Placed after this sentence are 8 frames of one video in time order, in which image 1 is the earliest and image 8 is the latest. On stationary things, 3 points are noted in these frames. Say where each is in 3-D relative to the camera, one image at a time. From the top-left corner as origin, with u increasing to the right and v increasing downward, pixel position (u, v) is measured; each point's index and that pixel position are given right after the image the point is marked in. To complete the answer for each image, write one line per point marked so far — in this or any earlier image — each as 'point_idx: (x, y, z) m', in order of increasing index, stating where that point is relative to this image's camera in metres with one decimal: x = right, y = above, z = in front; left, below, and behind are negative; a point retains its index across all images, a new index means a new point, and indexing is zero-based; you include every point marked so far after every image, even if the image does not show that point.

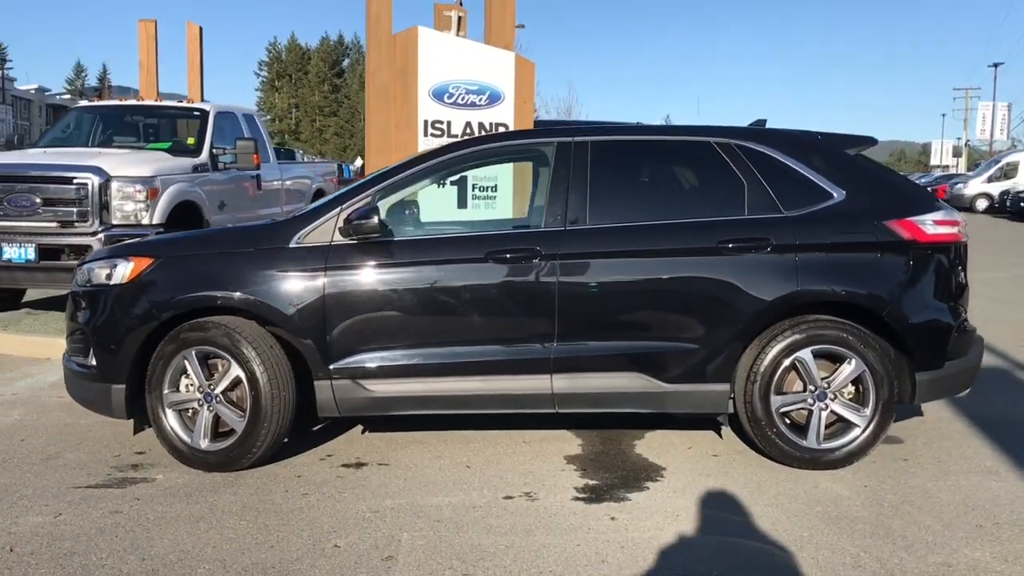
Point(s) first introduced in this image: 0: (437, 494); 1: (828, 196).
0: (-0.3, -0.9, +4.3) m
1: (+1.5, +0.4, +4.8) m
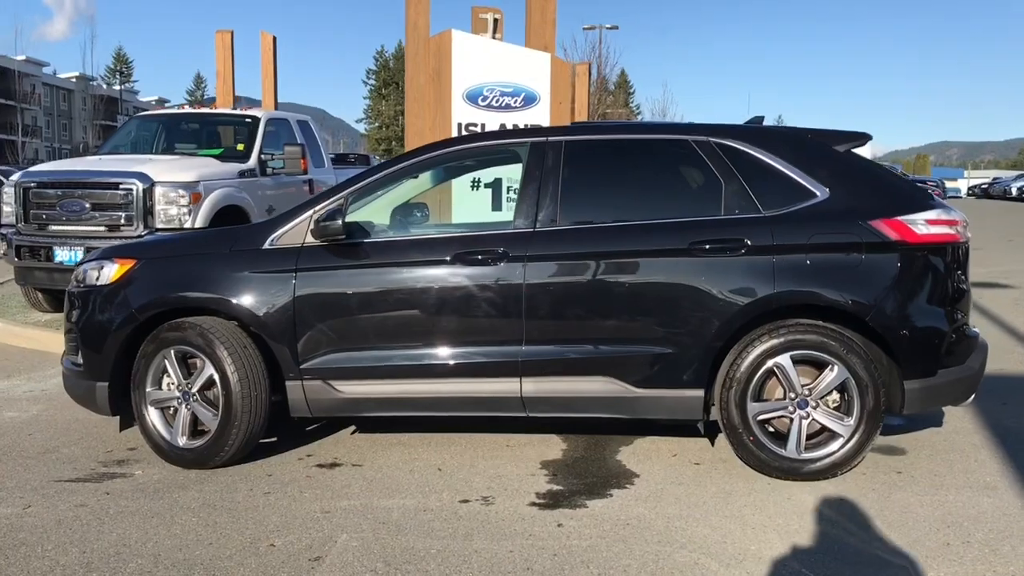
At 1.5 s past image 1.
0: (-0.5, -0.9, +4.3) m
1: (+1.4, +0.4, +4.6) m
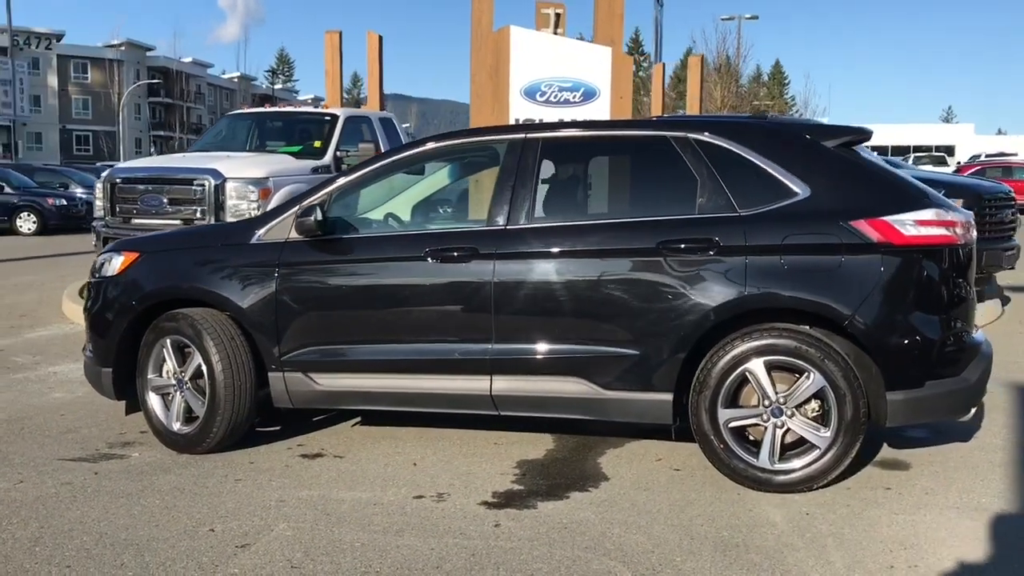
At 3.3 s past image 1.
0: (-0.7, -0.9, +4.4) m
1: (+1.2, +0.4, +4.4) m
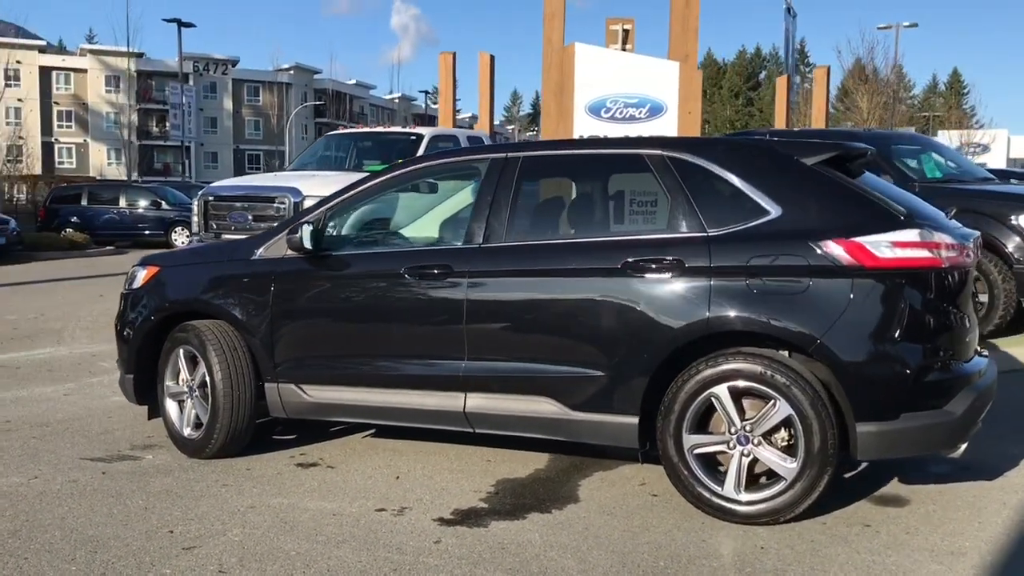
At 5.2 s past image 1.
0: (-0.9, -1.0, +4.5) m
1: (+1.1, +0.3, +4.2) m
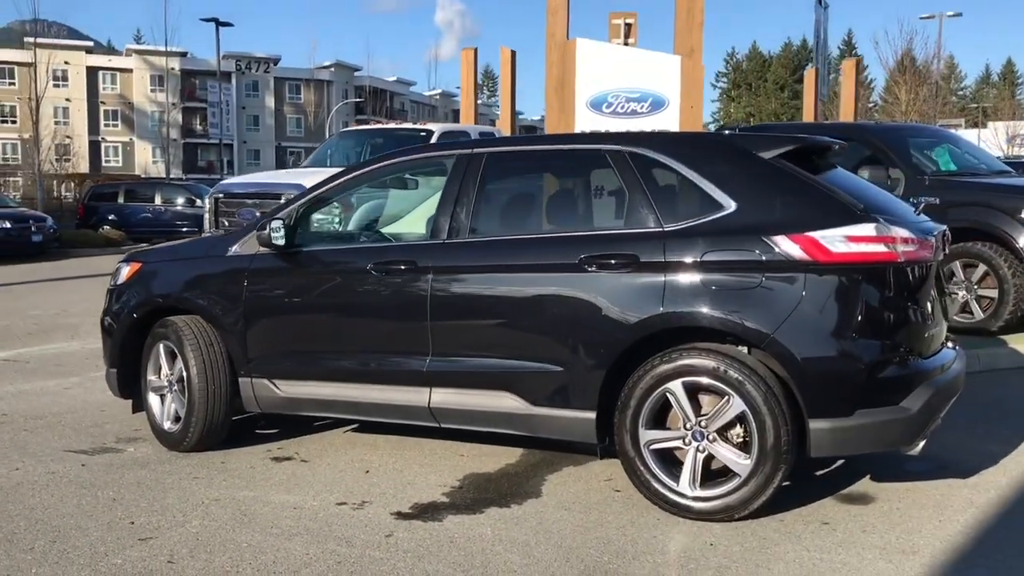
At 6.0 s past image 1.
0: (-1.0, -1.0, +4.6) m
1: (+0.9, +0.3, +4.2) m
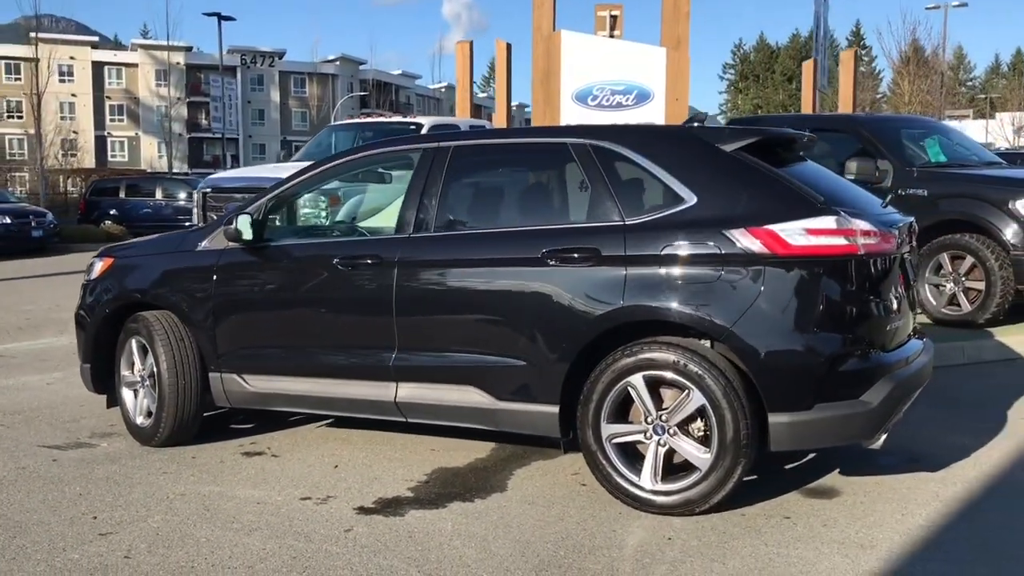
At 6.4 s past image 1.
0: (-1.2, -0.9, +4.6) m
1: (+0.7, +0.4, +4.2) m
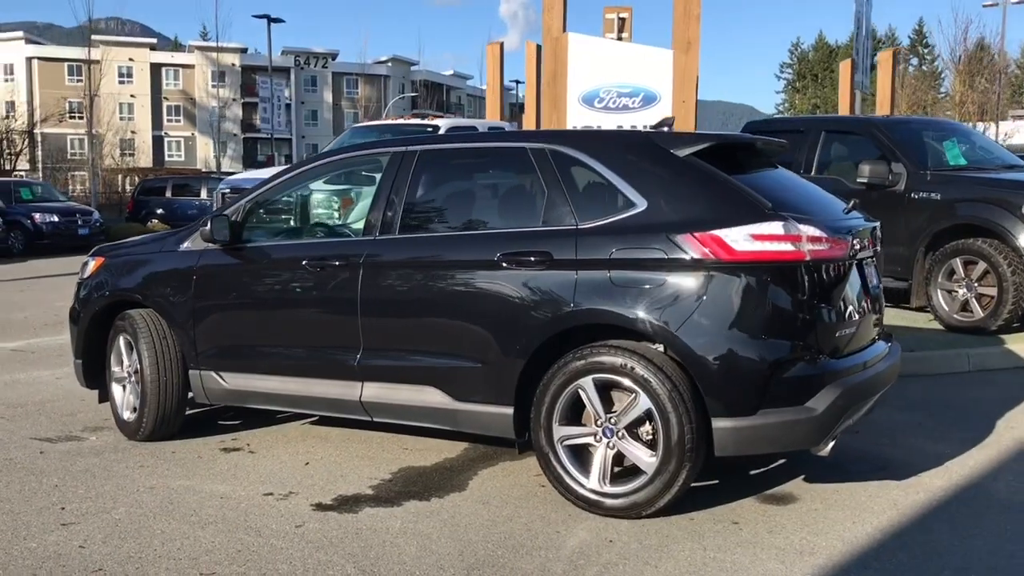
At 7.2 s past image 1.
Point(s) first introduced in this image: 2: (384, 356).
0: (-1.4, -0.9, +4.7) m
1: (+0.5, +0.4, +4.2) m
2: (-0.6, -0.3, +4.7) m
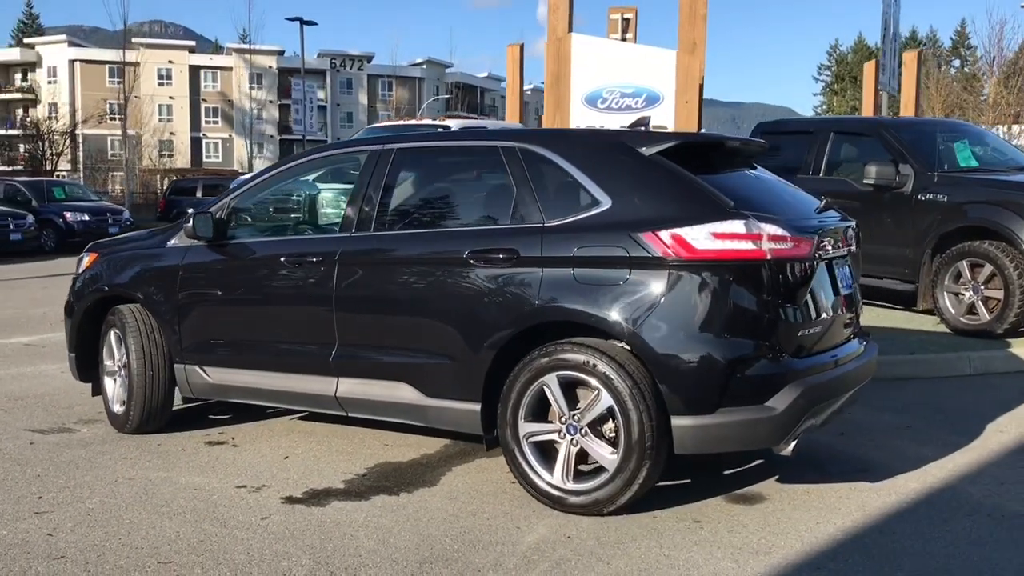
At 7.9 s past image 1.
0: (-1.5, -0.9, +4.8) m
1: (+0.4, +0.4, +4.2) m
2: (-0.7, -0.3, +4.8) m
